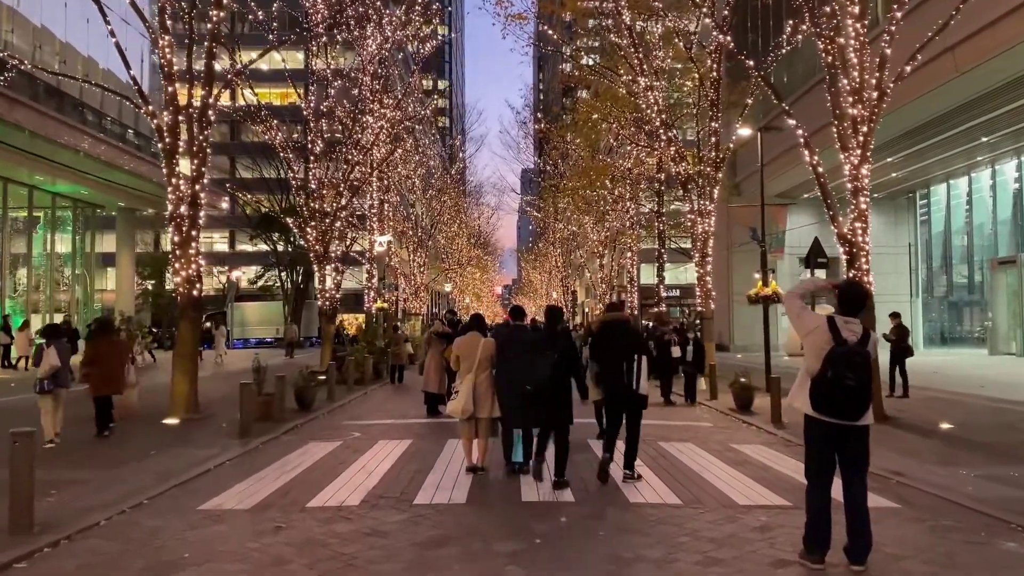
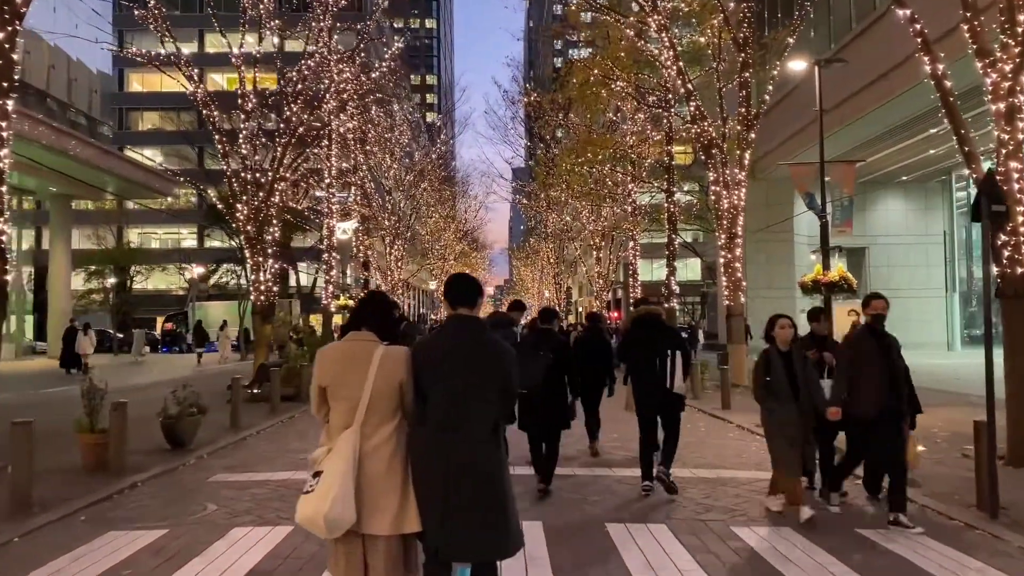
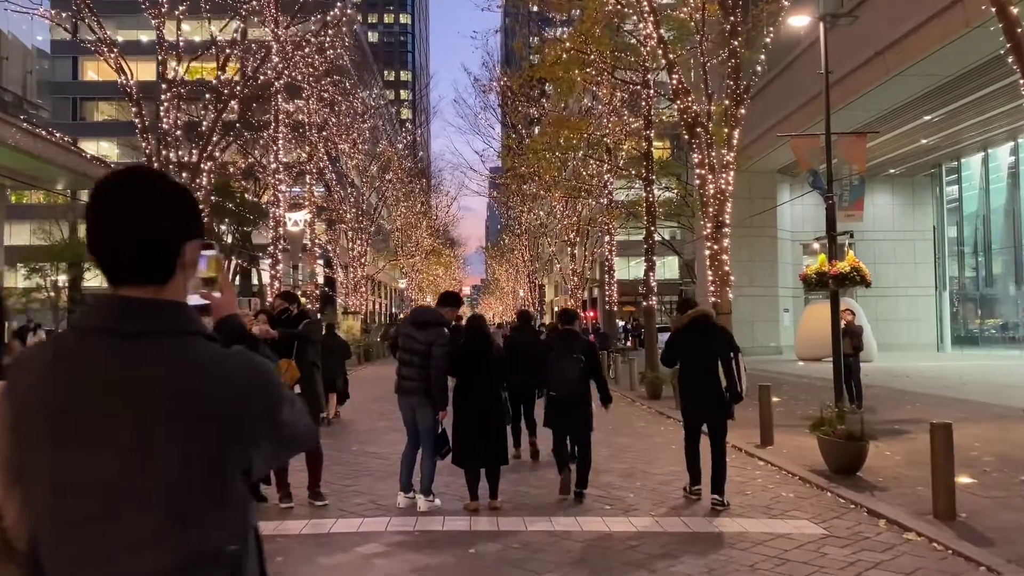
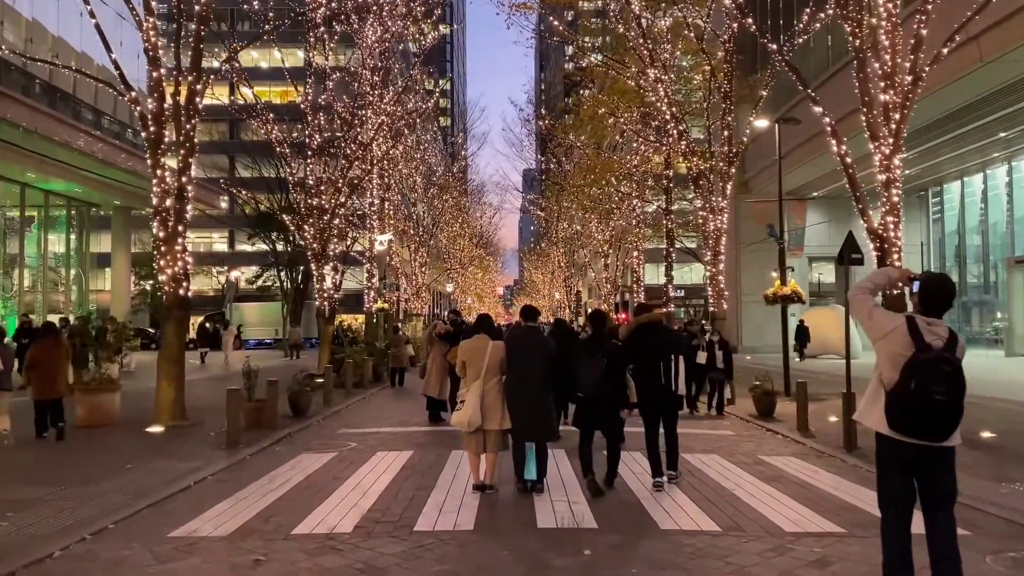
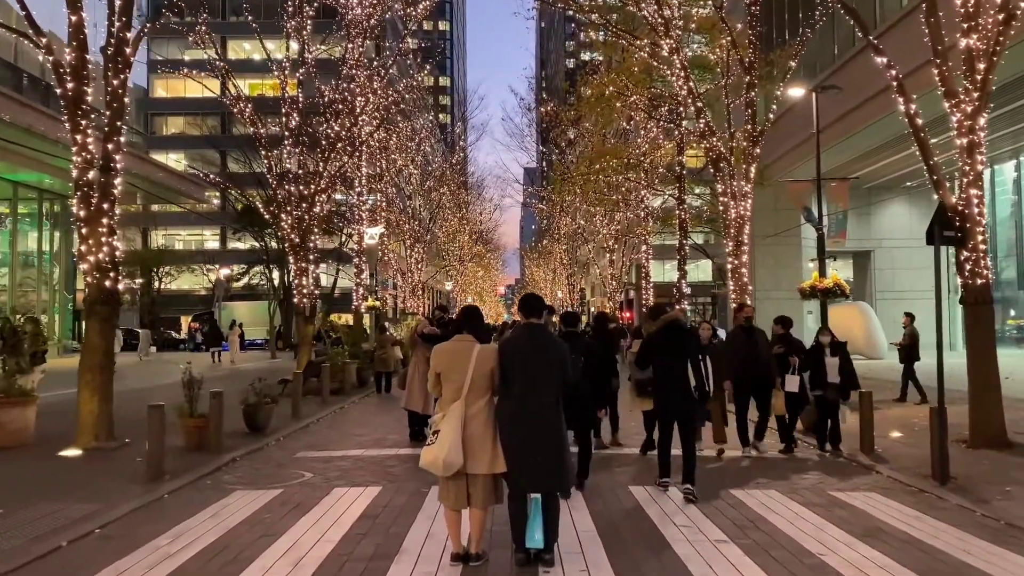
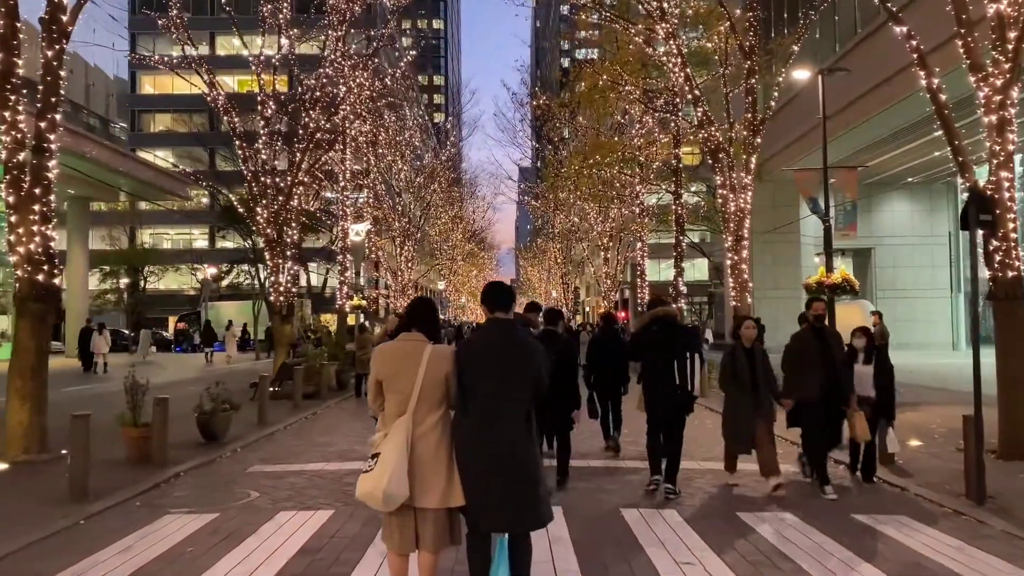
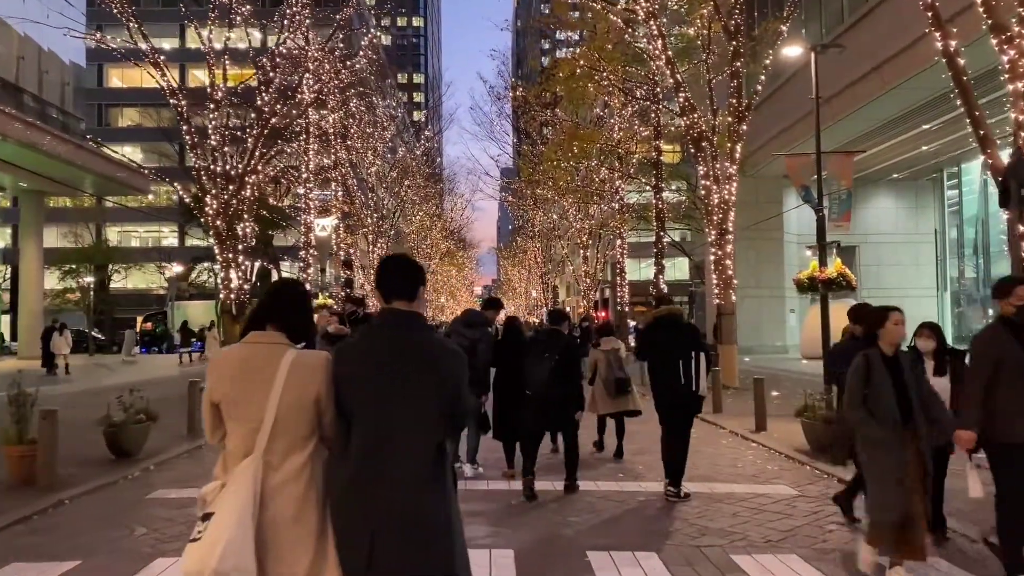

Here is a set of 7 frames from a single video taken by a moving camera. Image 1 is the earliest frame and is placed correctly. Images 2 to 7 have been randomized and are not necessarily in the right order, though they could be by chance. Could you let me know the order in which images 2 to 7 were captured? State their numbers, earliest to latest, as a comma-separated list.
4, 5, 6, 2, 7, 3
